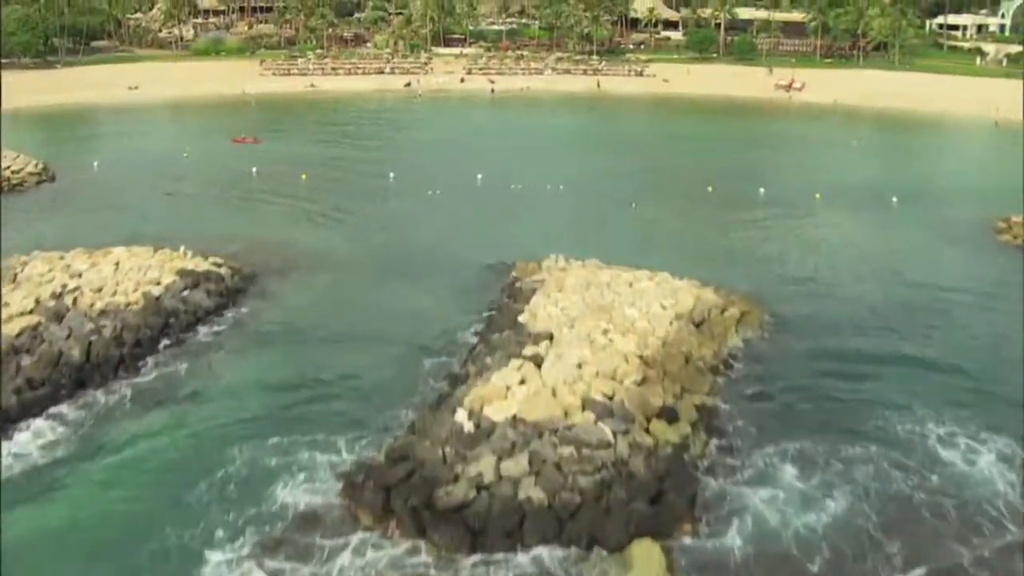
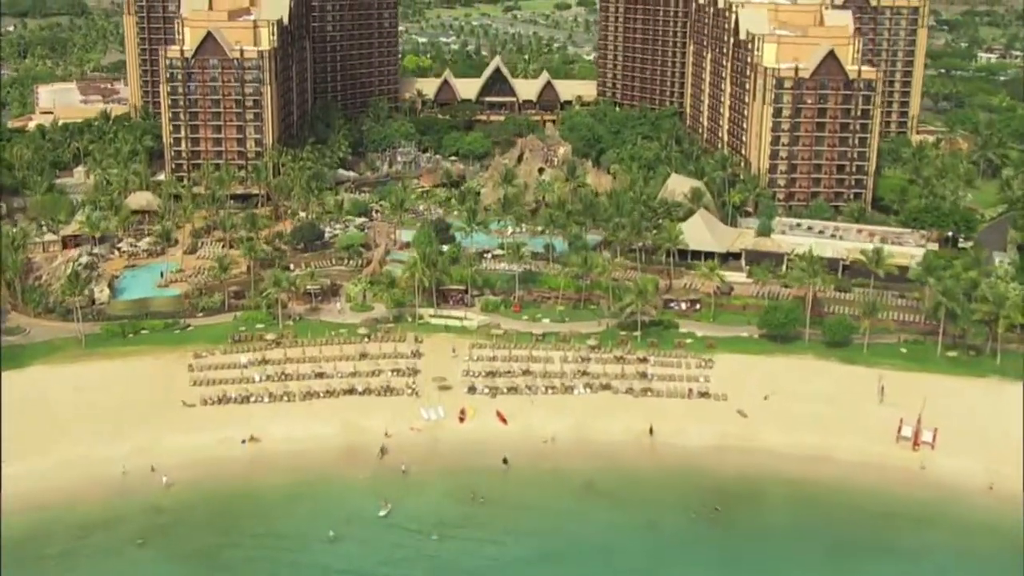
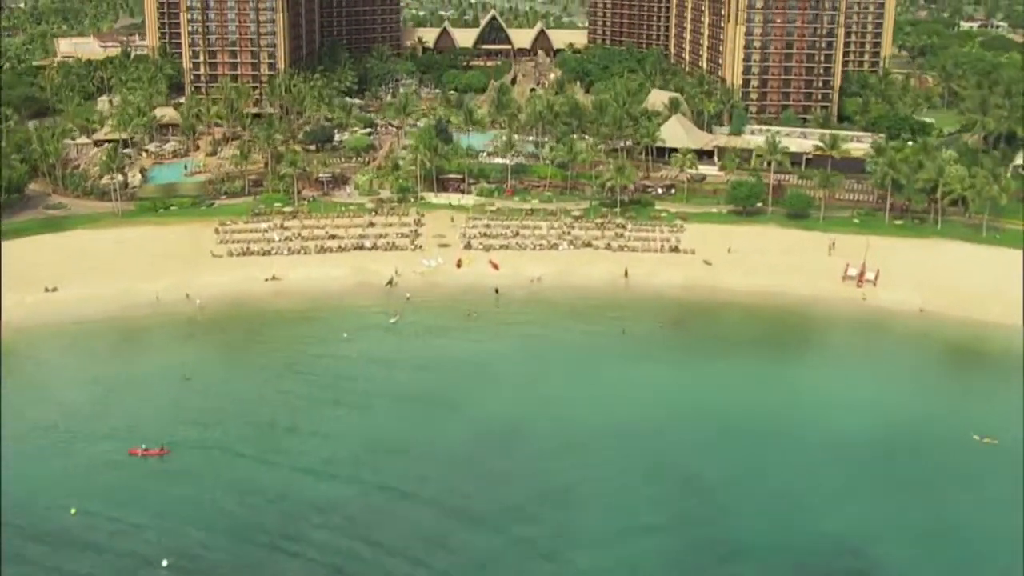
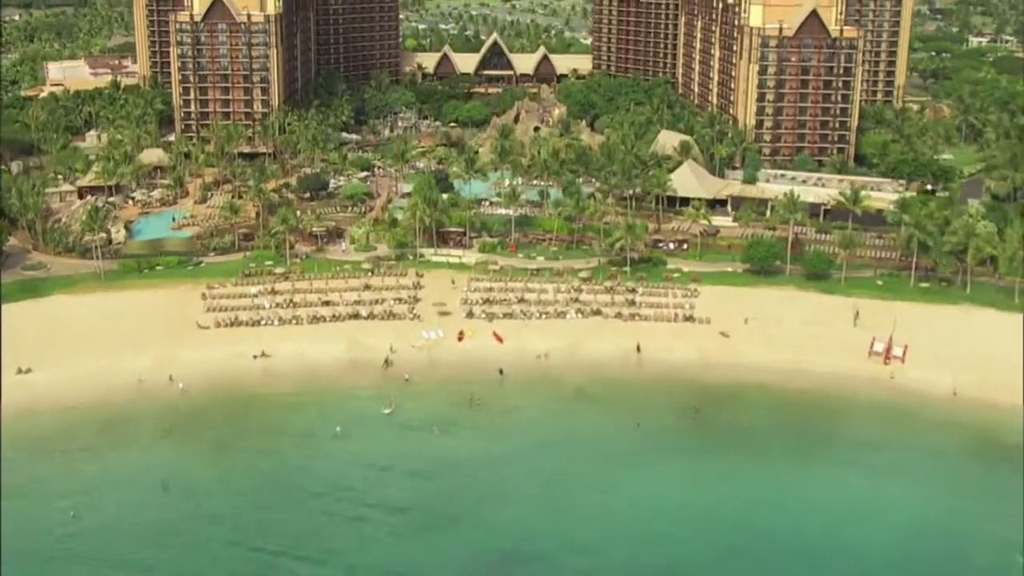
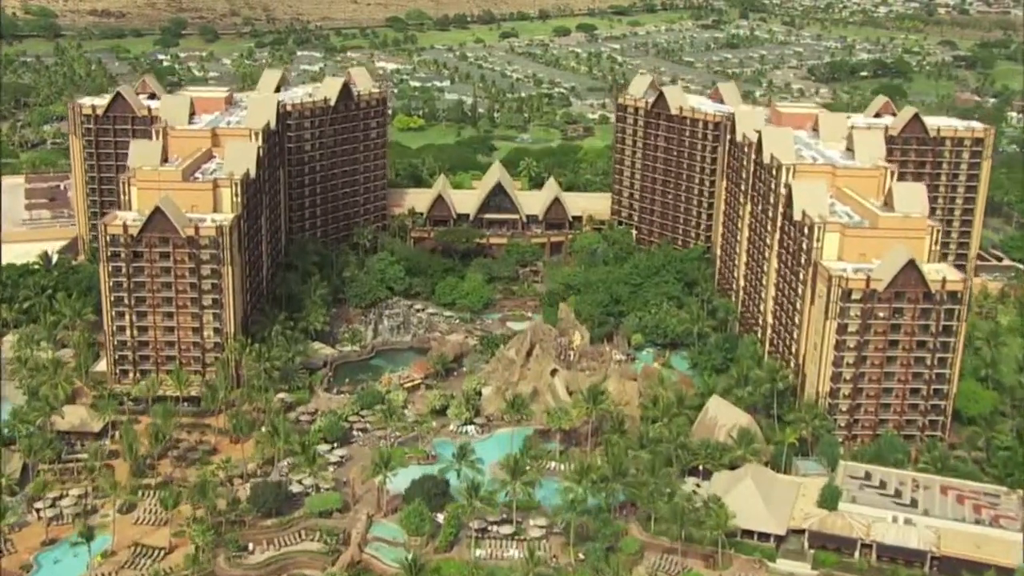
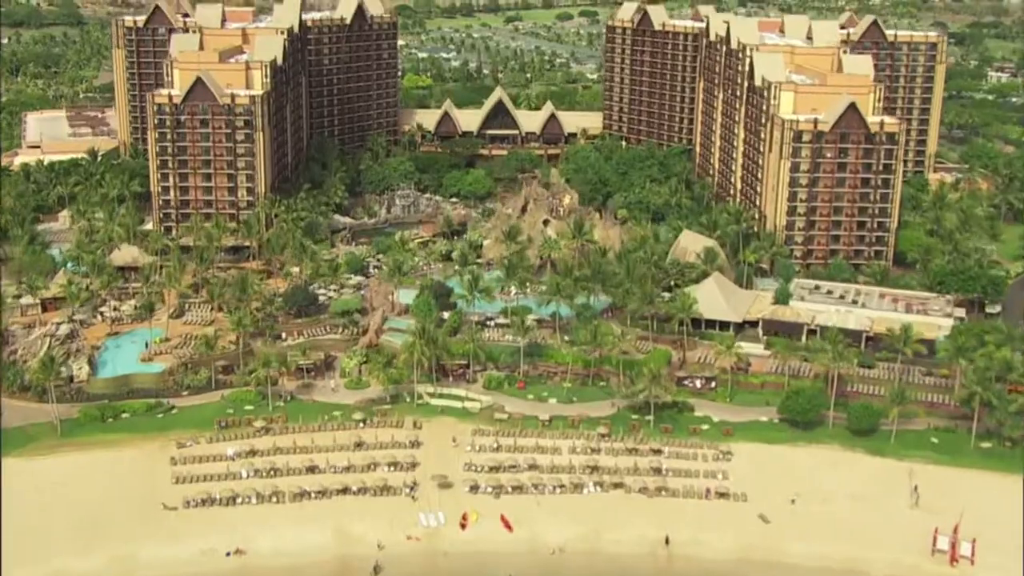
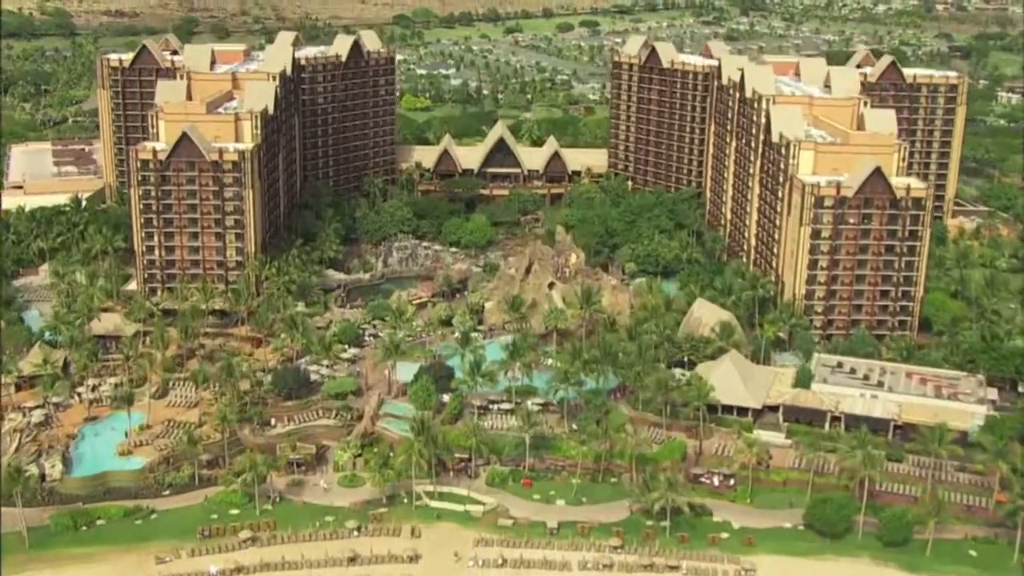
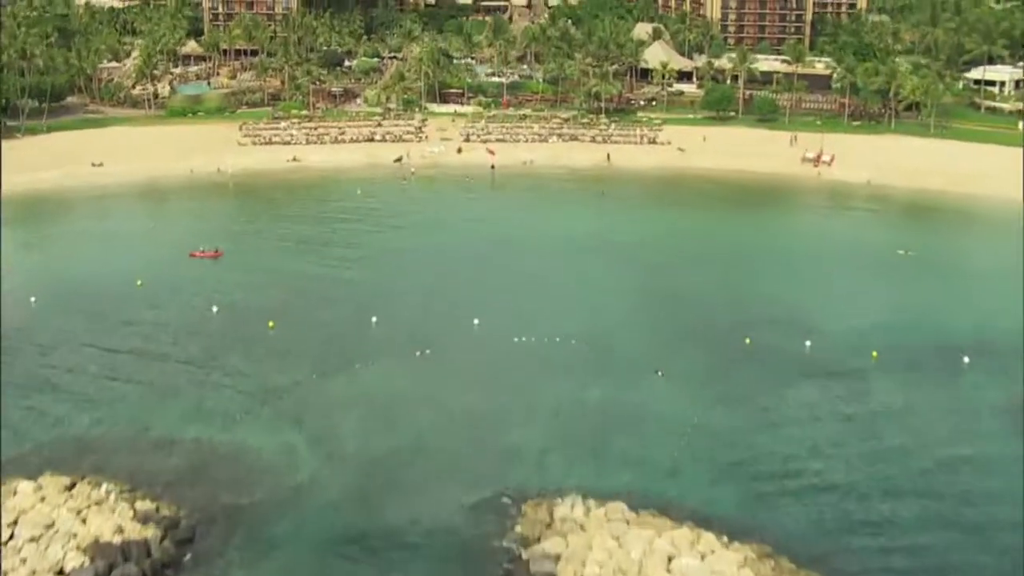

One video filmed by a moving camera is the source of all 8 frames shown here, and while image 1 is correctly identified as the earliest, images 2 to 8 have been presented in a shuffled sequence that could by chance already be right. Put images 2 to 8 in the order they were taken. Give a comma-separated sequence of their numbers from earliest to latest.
8, 3, 4, 2, 6, 7, 5
